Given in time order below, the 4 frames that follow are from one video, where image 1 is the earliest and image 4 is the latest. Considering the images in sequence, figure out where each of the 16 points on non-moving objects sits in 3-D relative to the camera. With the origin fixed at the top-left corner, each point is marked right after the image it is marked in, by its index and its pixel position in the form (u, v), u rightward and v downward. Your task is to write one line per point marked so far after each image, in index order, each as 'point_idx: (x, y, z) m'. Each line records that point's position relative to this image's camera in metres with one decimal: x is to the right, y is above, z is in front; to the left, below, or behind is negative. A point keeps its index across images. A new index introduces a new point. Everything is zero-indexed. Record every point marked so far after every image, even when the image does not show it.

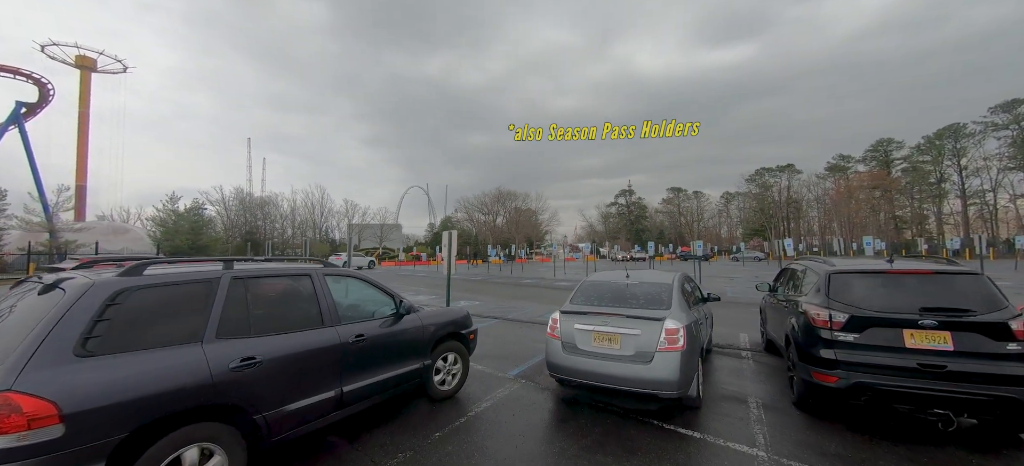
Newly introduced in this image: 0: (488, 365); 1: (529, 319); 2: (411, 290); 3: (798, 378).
0: (-0.4, -2.2, +5.6) m
1: (+0.5, -2.4, +9.4) m
2: (-4.9, -2.7, +16.4) m
3: (+3.2, -1.6, +3.8) m
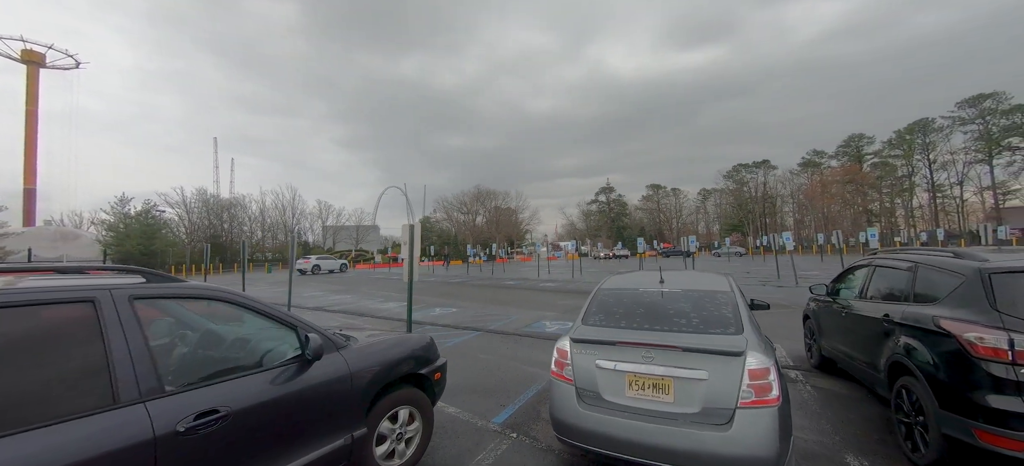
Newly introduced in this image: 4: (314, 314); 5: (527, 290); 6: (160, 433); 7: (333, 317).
0: (-0.6, -2.1, +4.1) m
1: (+0.1, -2.2, +8.0) m
2: (-5.6, -2.7, +14.7) m
3: (+3.1, -1.4, +2.5) m
4: (-6.3, -2.6, +10.9) m
5: (+0.7, -2.5, +15.1) m
6: (-1.6, -0.9, +1.6) m
7: (-5.4, -2.5, +10.3) m
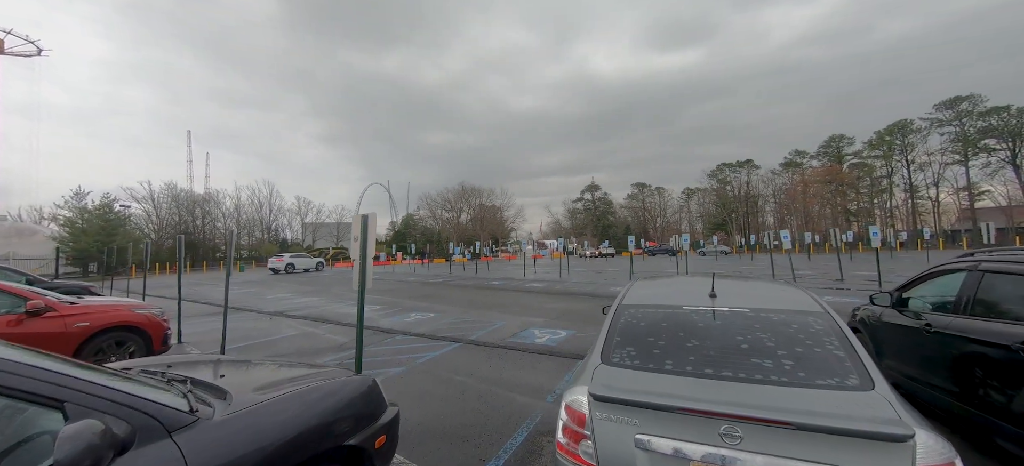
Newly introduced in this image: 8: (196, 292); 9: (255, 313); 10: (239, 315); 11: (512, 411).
0: (-0.7, -2.0, +3.0) m
1: (-0.2, -2.1, +6.9) m
2: (-6.2, -2.5, +13.4) m
3: (+3.0, -1.4, +1.6) m
4: (-6.8, -2.5, +9.6) m
5: (+0.1, -2.4, +14.1) m
6: (-1.6, -0.8, +0.5) m
7: (-5.8, -2.4, +9.0) m
8: (-16.3, -3.0, +17.7) m
9: (-8.3, -2.6, +11.1) m
10: (-8.5, -2.5, +10.6) m
11: (0.0, -2.0, +3.9) m
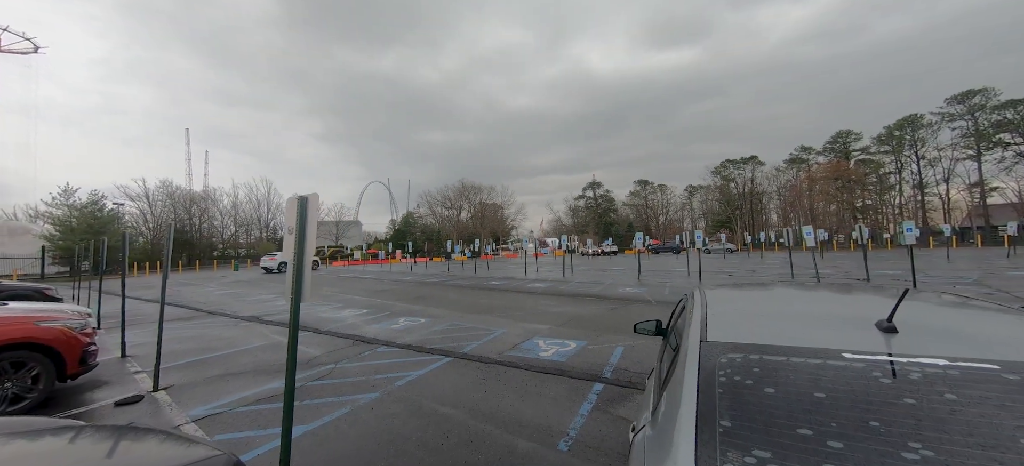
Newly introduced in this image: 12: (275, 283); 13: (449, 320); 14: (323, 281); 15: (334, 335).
0: (-0.7, -1.9, +2.0) m
1: (-0.2, -2.1, +5.9) m
2: (-6.2, -2.4, +12.3) m
3: (+3.0, -1.3, +0.5) m
4: (-6.8, -2.4, +8.6) m
5: (+0.1, -2.2, +13.1) m
6: (-1.7, -0.8, -0.6) m
7: (-5.8, -2.3, +8.0) m
8: (-16.3, -2.9, +16.7) m
9: (-8.3, -2.4, +10.0) m
10: (-8.5, -2.4, +9.6) m
11: (0.0, -1.9, +2.9) m
12: (-13.6, -2.9, +19.8) m
13: (-1.6, -2.2, +8.7) m
14: (-10.9, -2.8, +19.8) m
15: (-3.8, -2.2, +7.4) m
